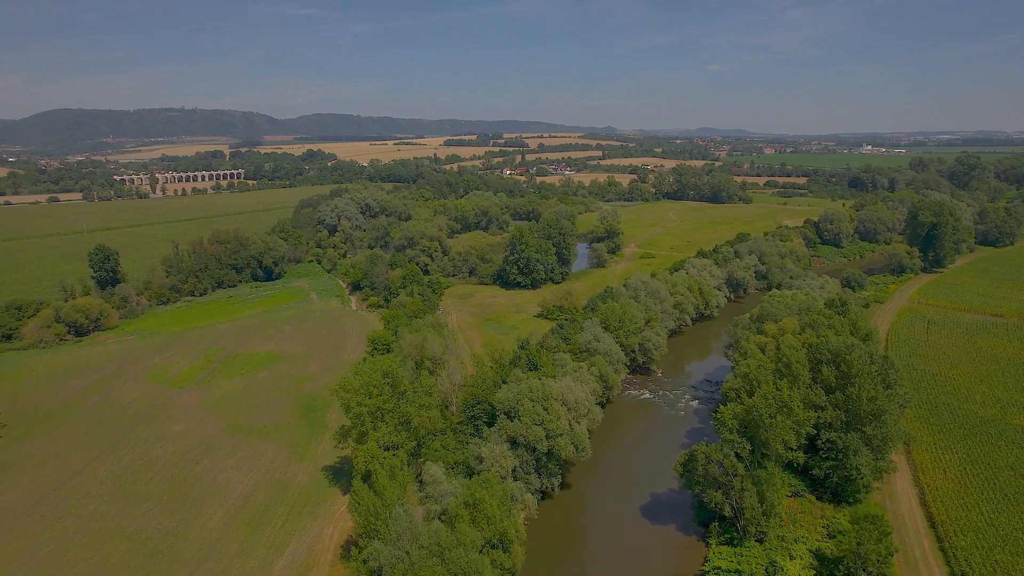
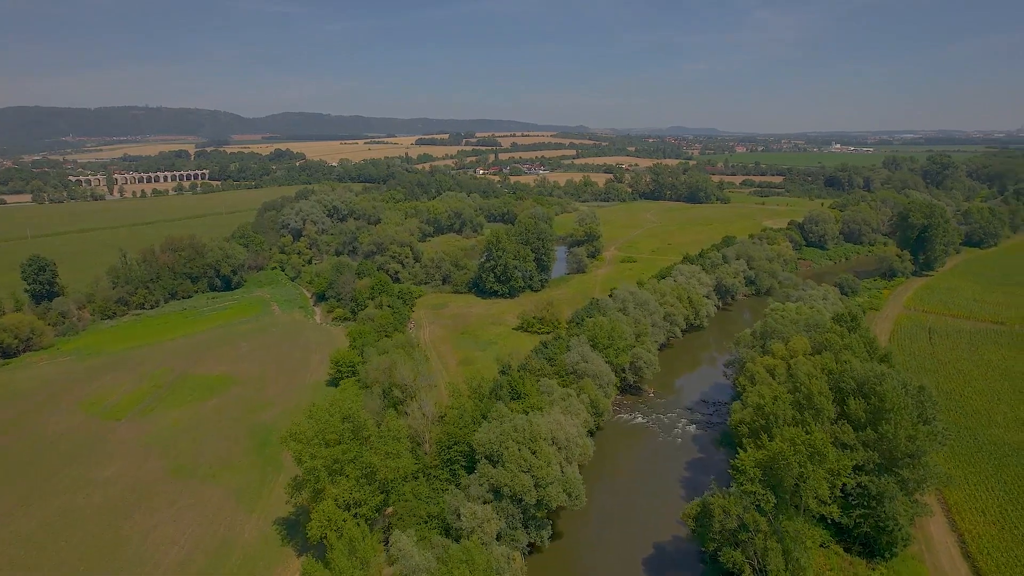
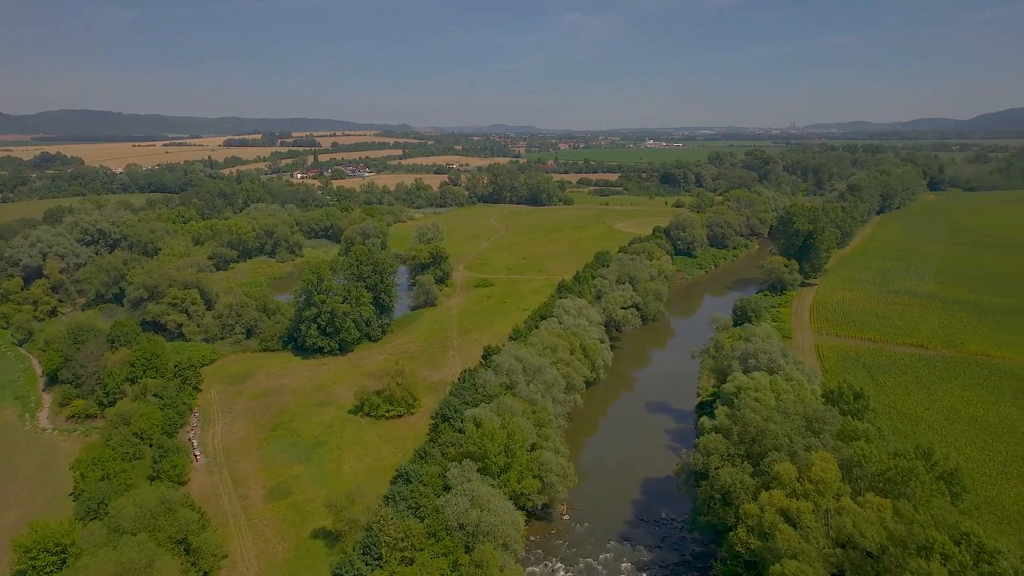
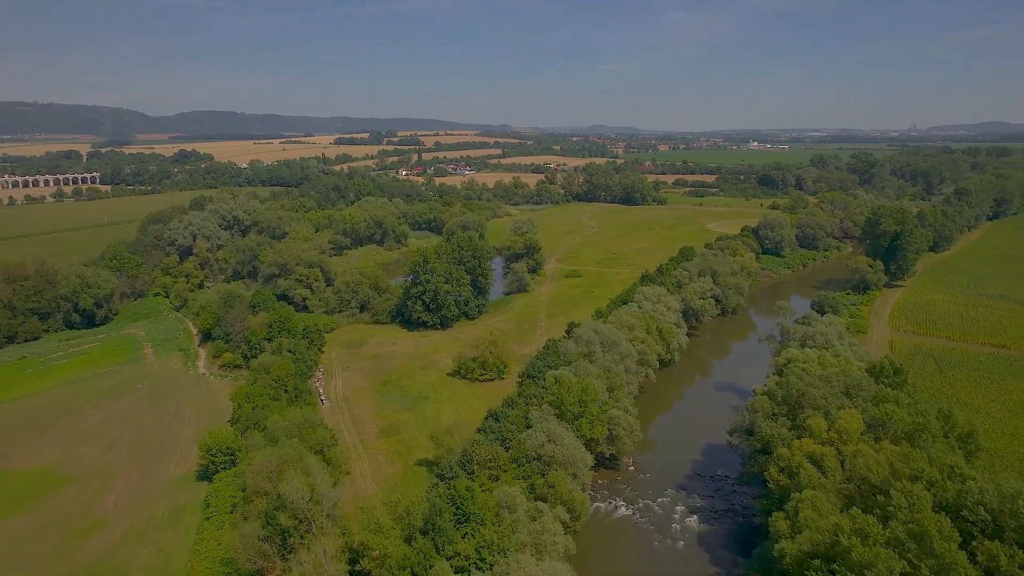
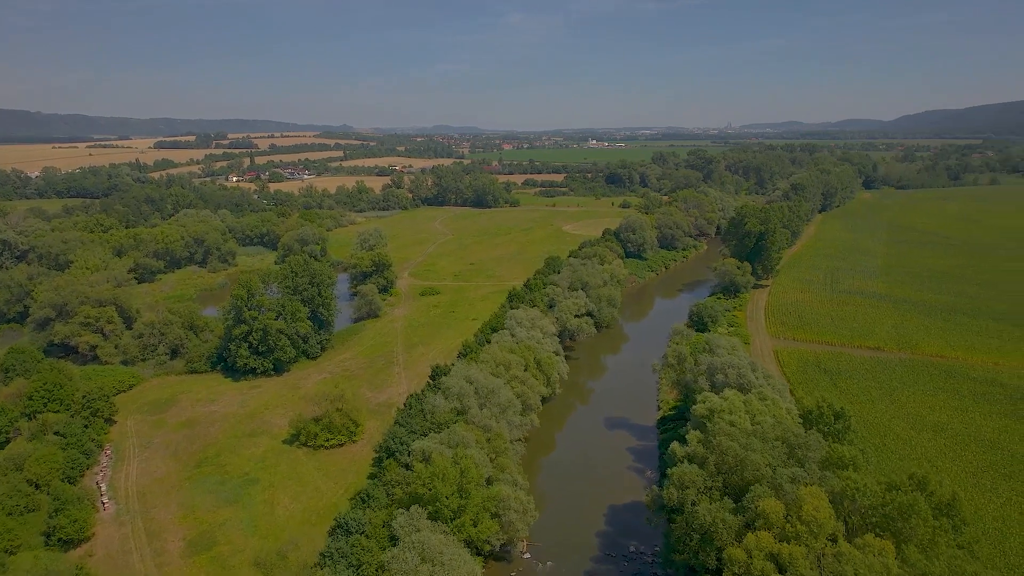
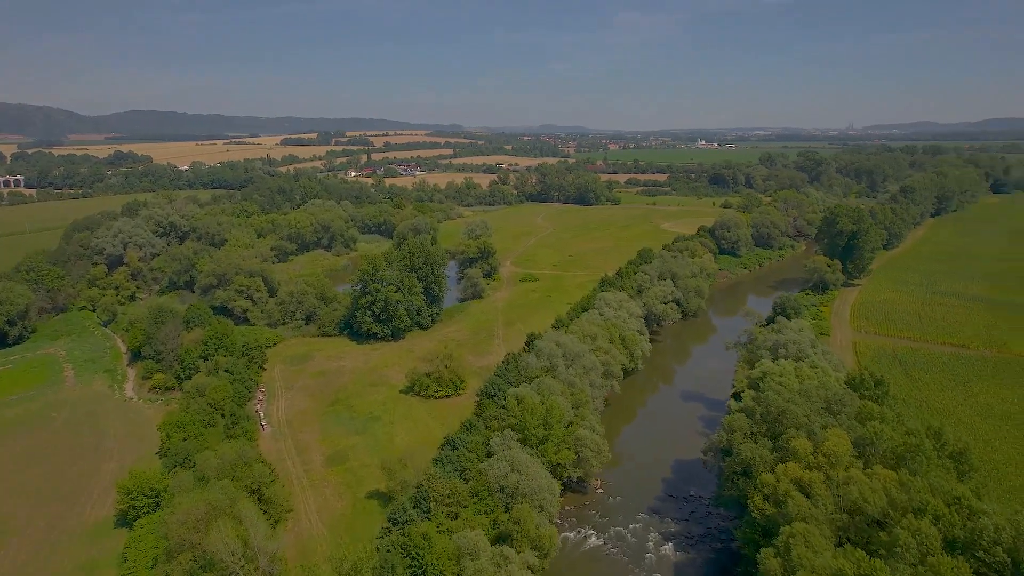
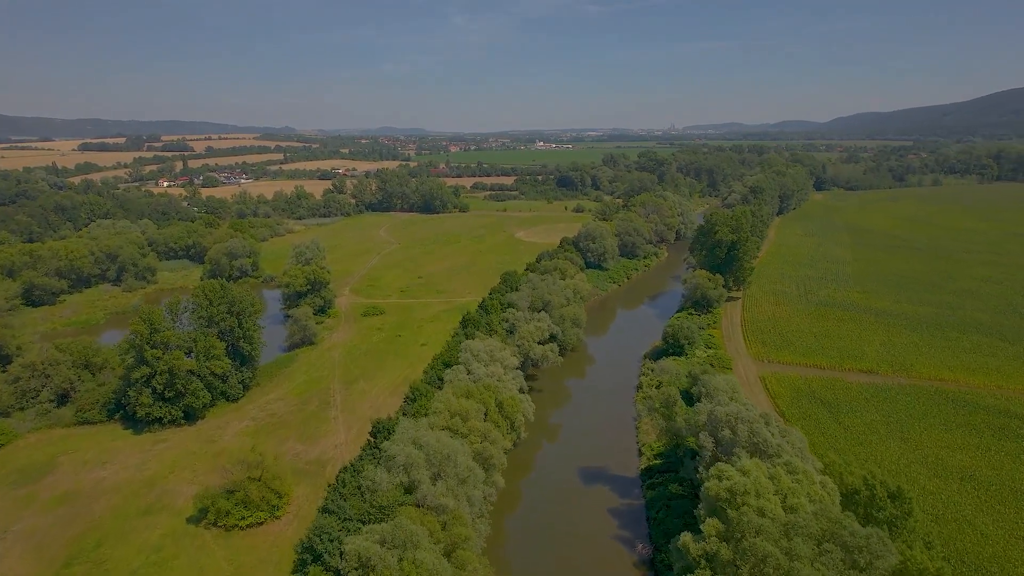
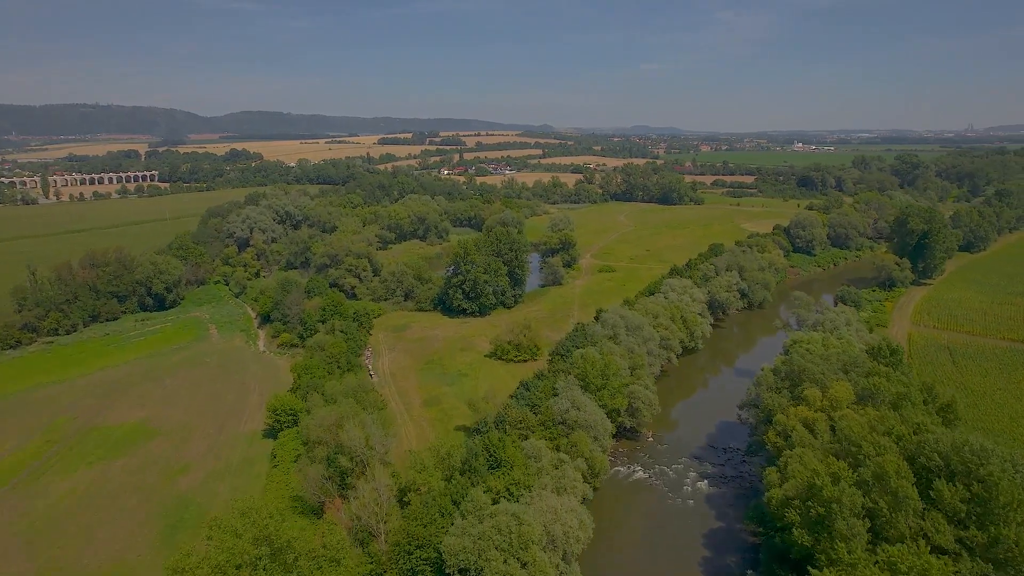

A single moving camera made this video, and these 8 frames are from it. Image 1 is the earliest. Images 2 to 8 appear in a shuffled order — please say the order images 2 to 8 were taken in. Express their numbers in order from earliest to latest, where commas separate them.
2, 8, 4, 6, 3, 5, 7
